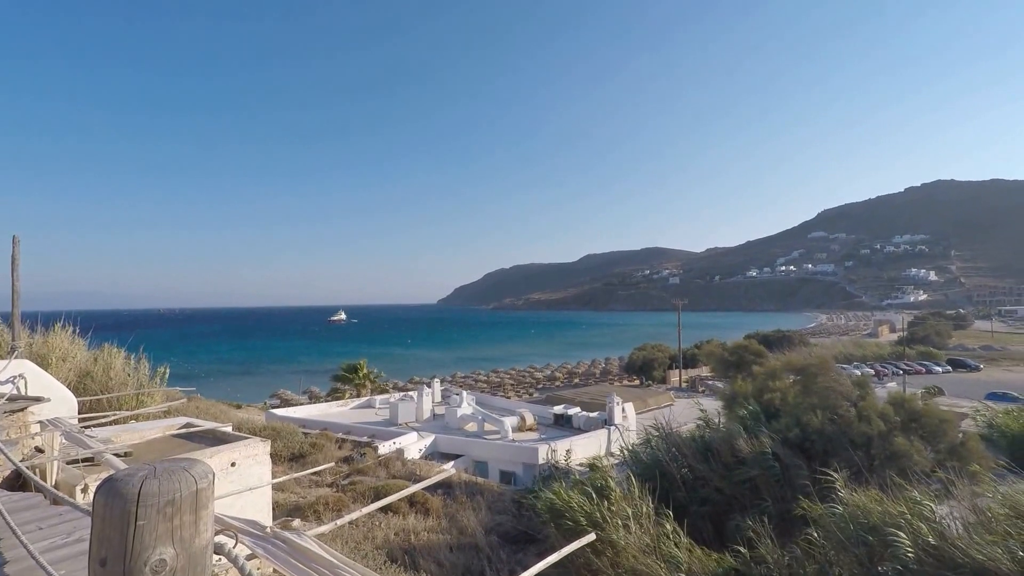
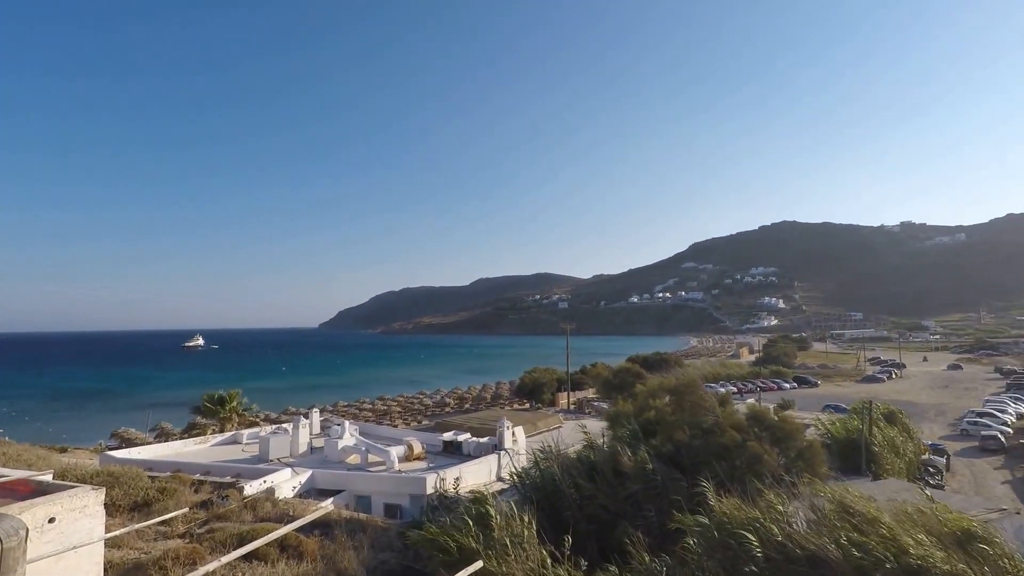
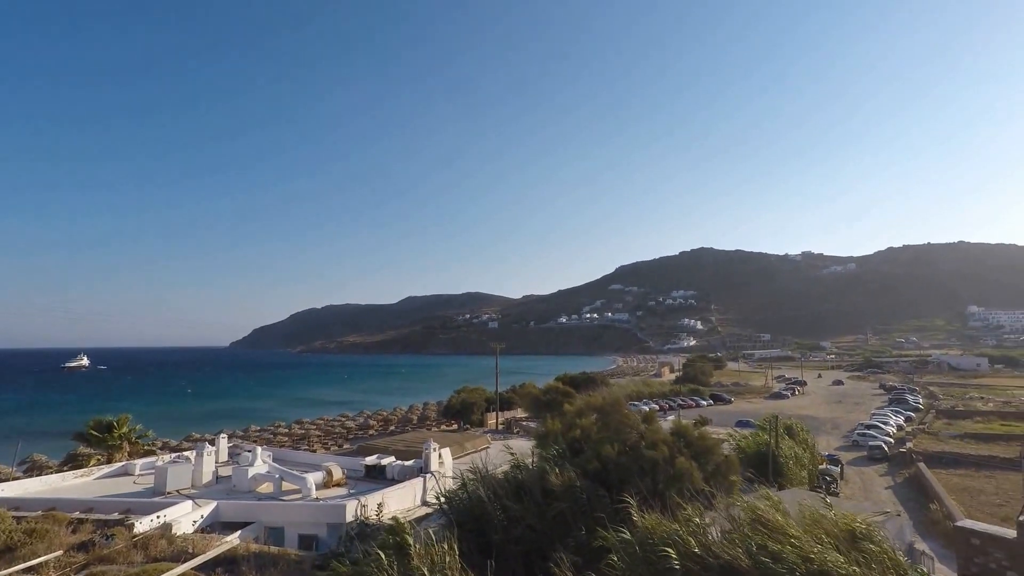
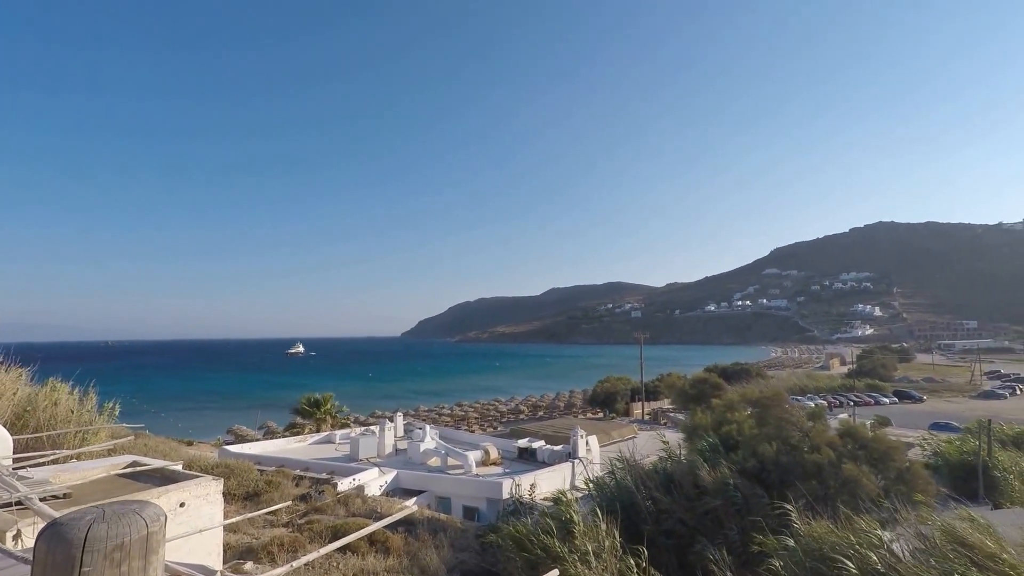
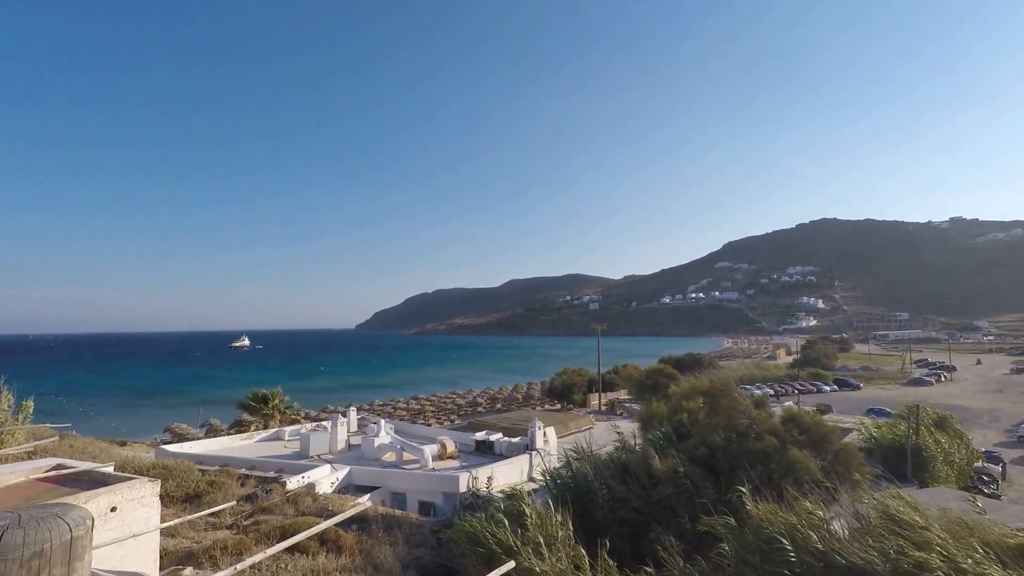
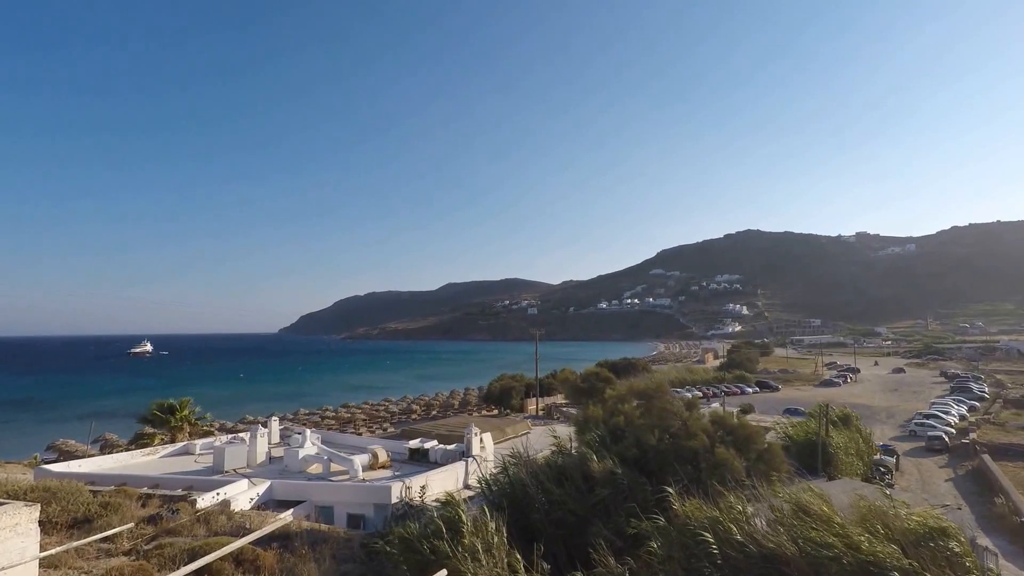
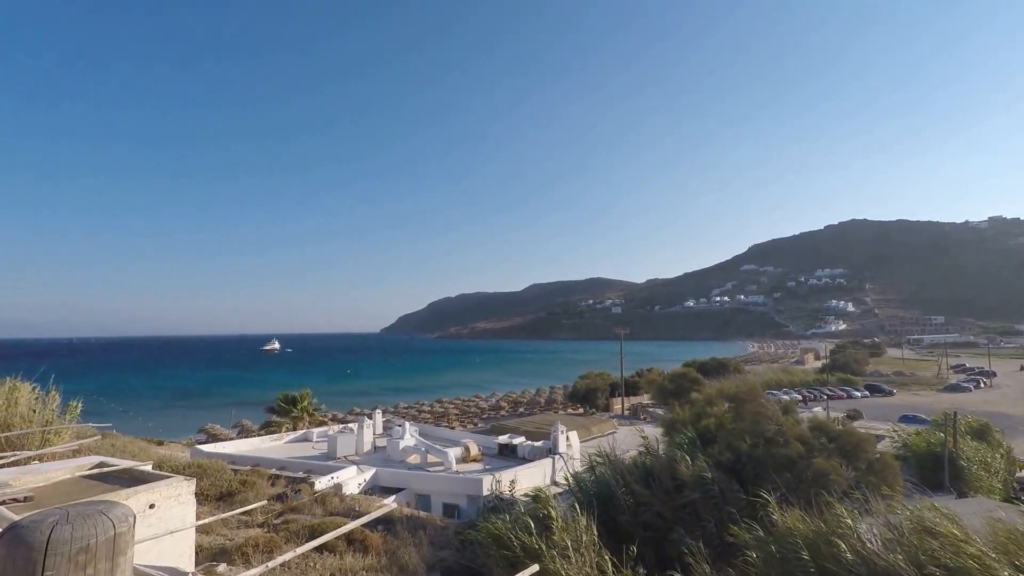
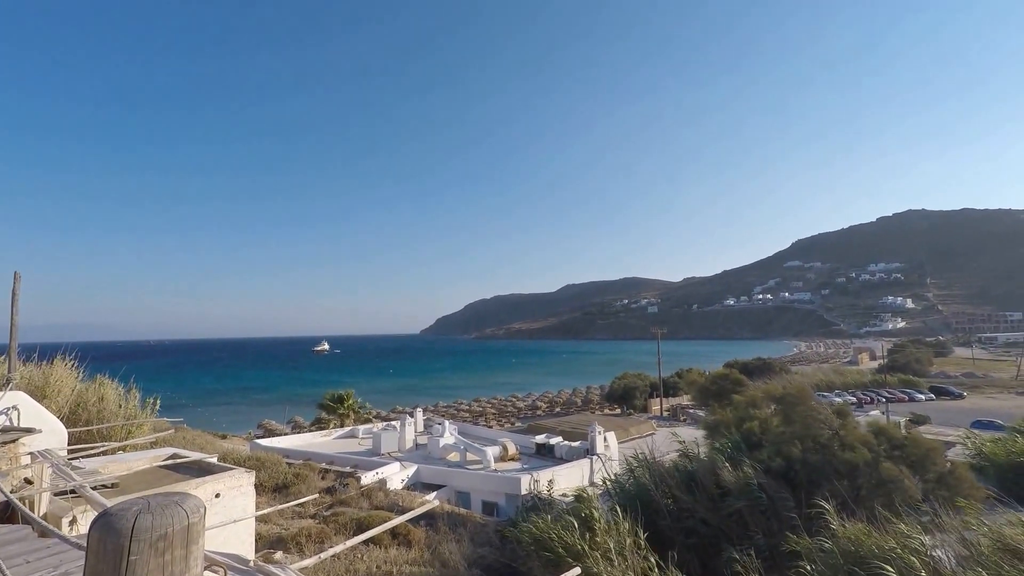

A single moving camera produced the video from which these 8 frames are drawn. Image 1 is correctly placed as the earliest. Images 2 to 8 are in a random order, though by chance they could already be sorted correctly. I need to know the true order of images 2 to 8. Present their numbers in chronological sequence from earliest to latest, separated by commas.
8, 4, 7, 5, 2, 6, 3
